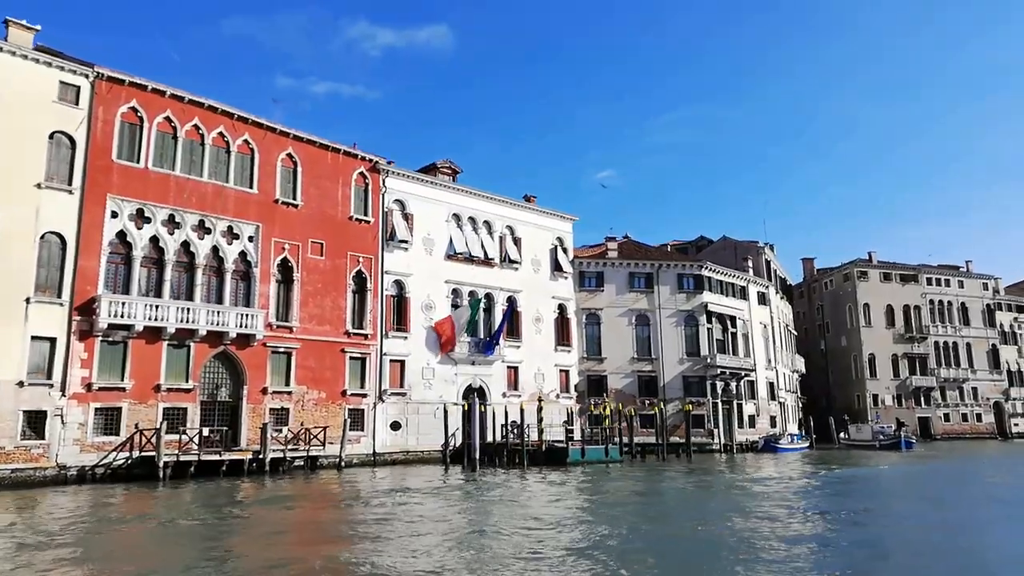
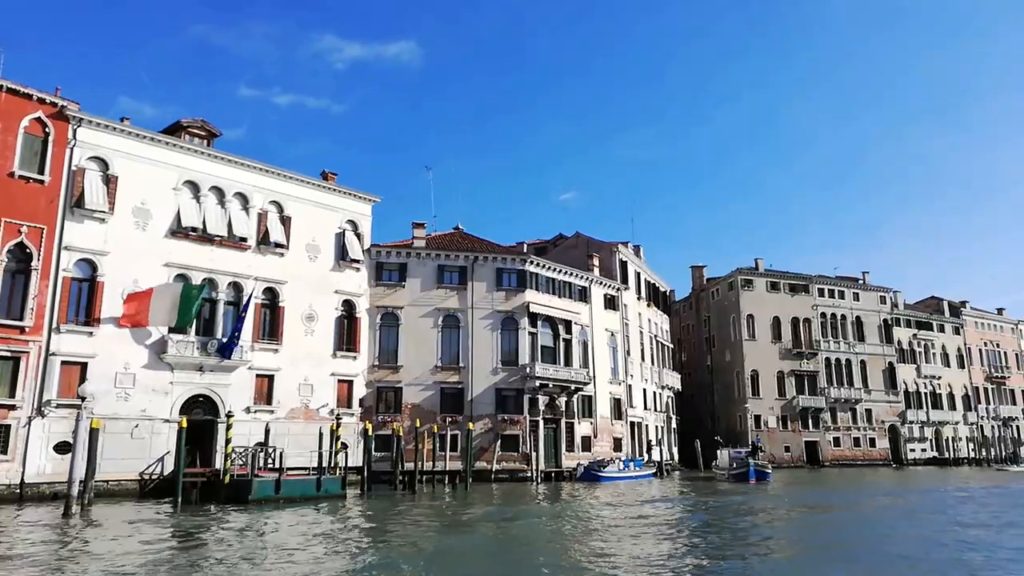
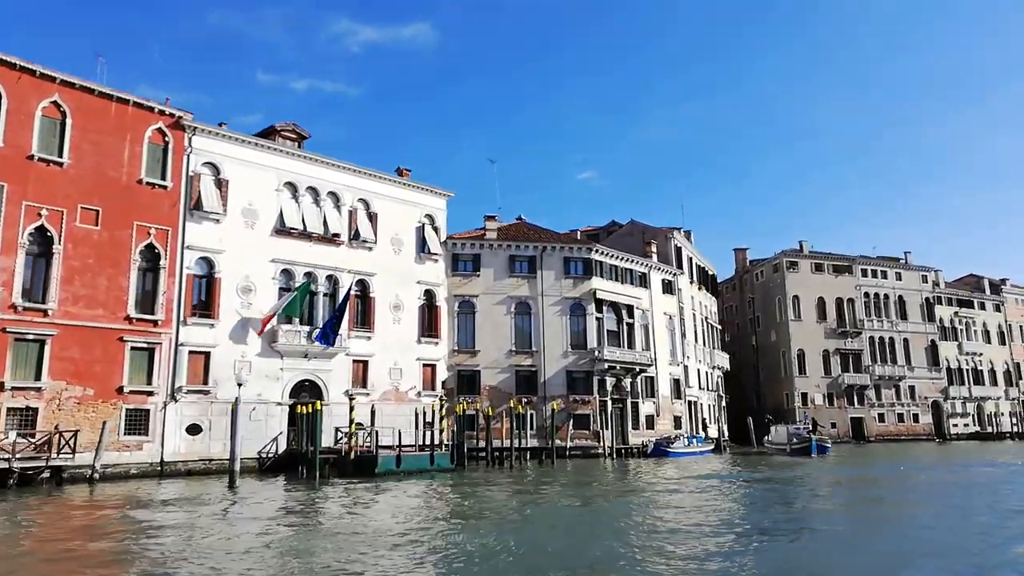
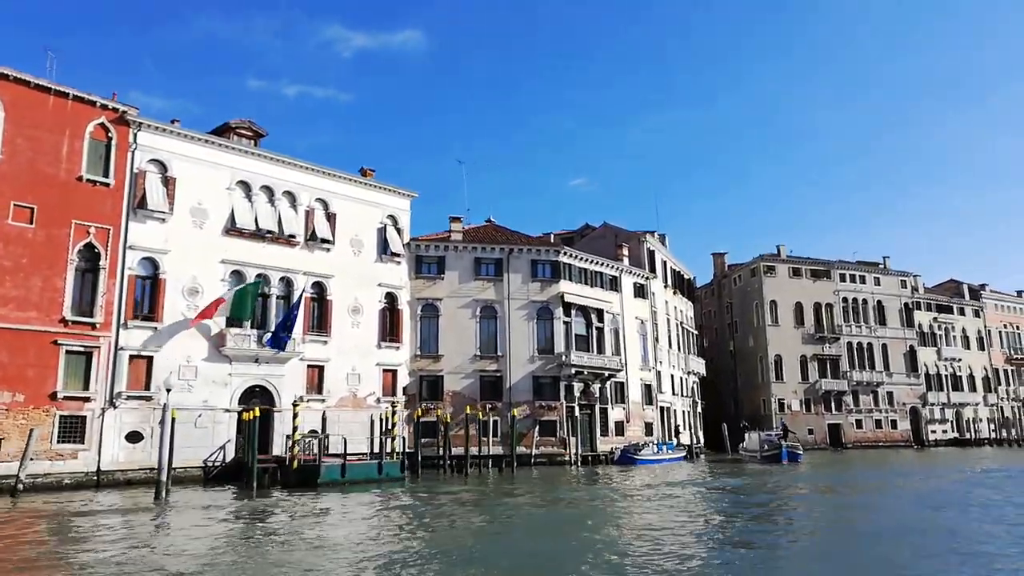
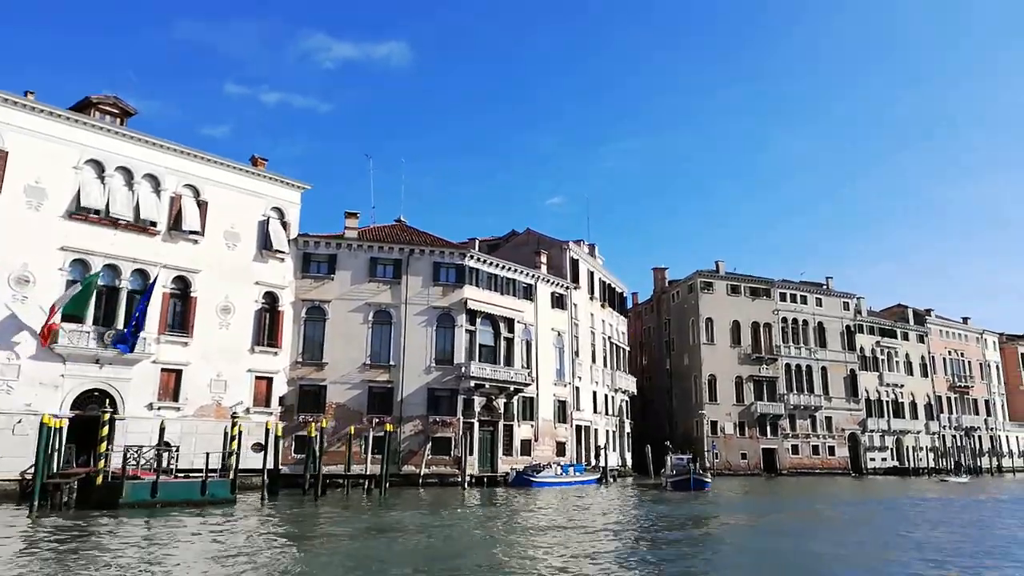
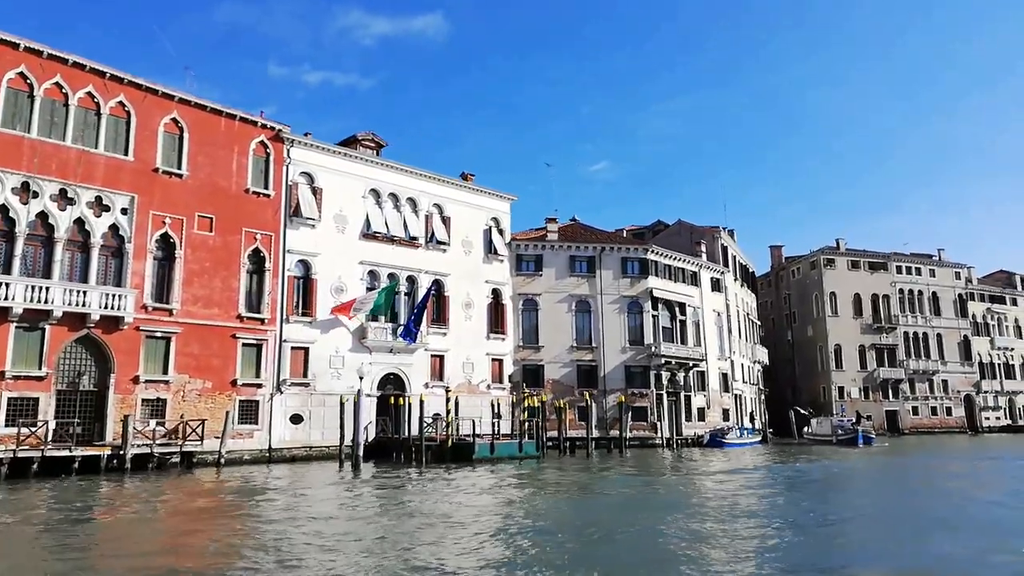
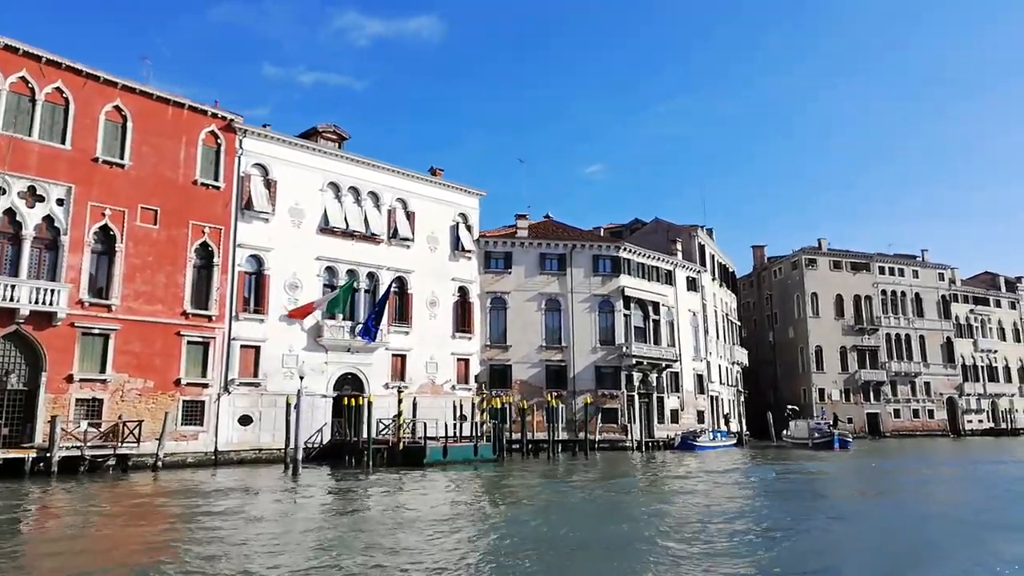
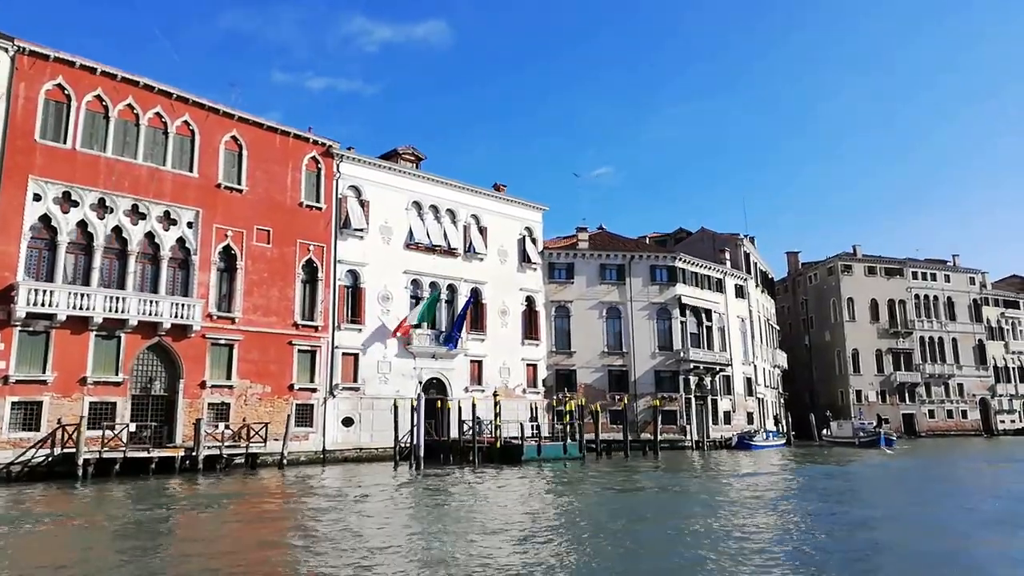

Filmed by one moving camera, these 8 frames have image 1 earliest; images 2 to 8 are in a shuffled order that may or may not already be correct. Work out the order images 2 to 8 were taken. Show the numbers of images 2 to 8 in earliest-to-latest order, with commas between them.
8, 6, 7, 3, 4, 2, 5
